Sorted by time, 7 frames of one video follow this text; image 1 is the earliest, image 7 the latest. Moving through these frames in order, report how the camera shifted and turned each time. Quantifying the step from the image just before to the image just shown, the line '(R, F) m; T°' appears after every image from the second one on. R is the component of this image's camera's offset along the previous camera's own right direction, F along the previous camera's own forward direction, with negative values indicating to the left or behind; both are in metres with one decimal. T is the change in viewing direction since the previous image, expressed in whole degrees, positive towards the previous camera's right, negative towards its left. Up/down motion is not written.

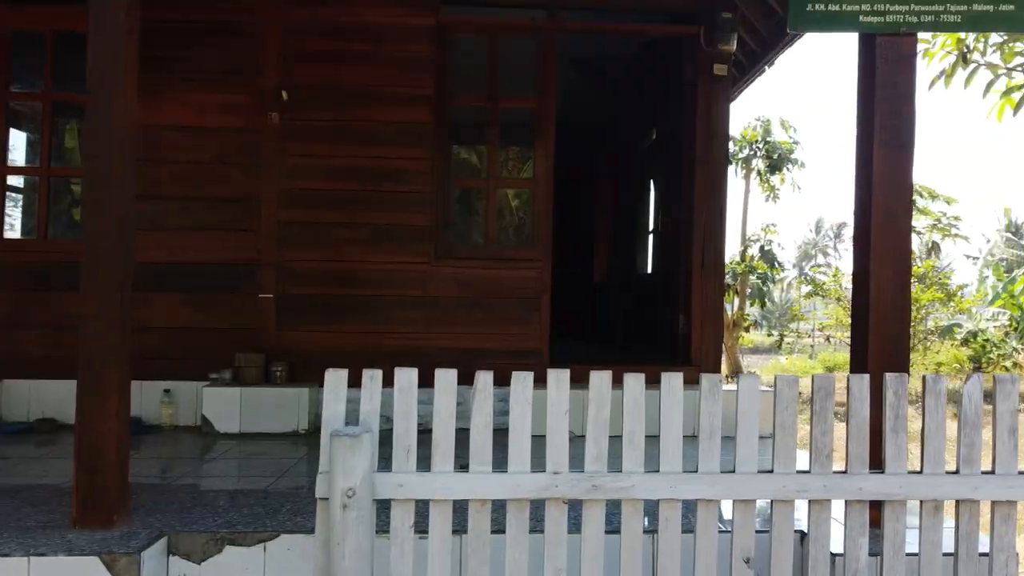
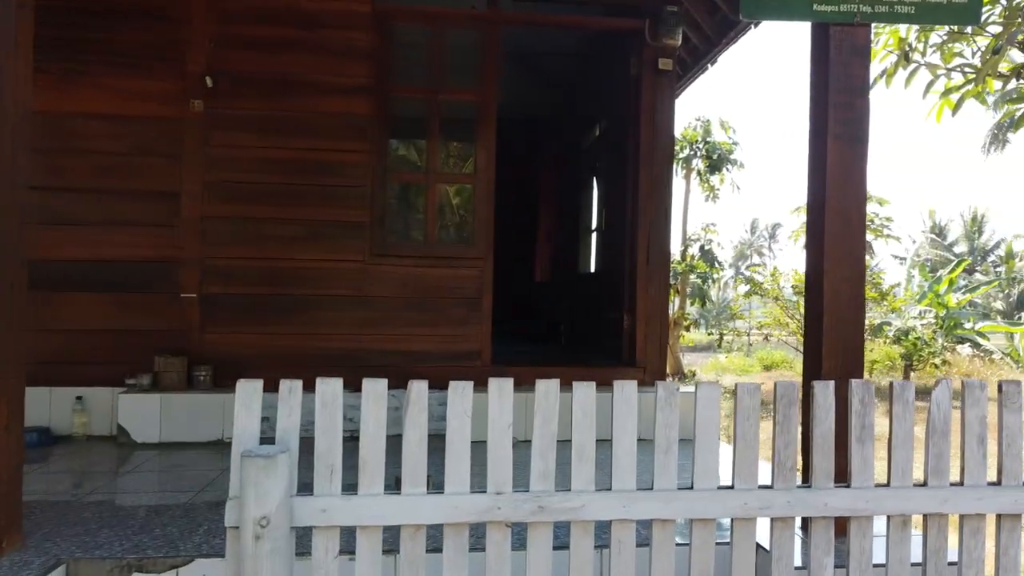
(0.0, +0.2) m; +4°
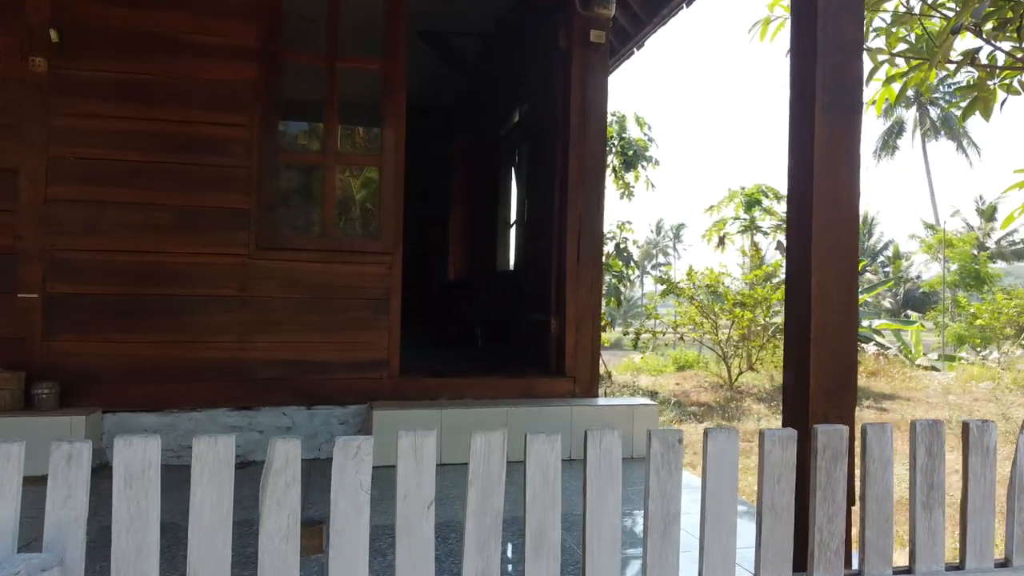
(0.0, +0.5) m; +6°
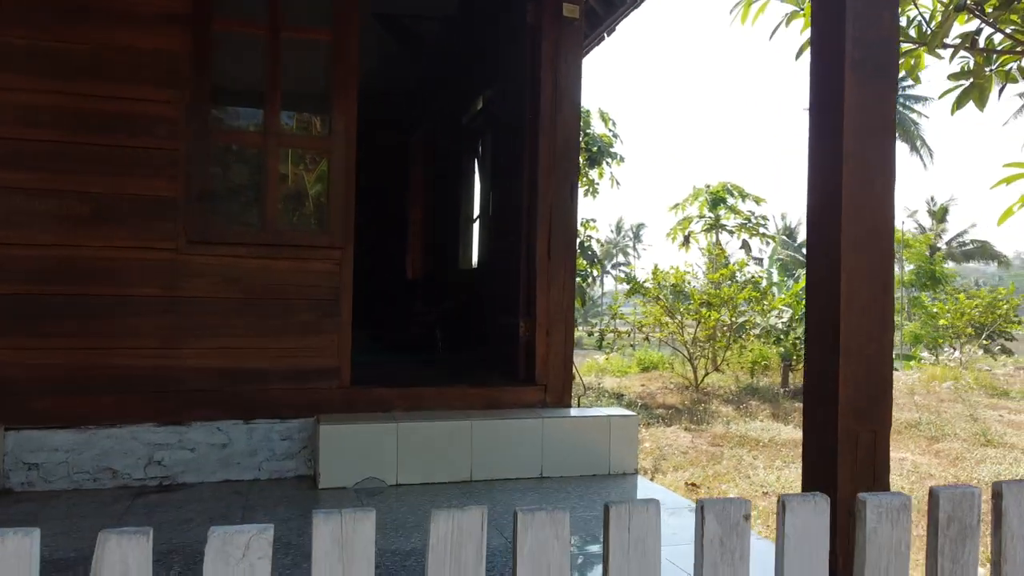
(0.0, +0.3) m; +3°
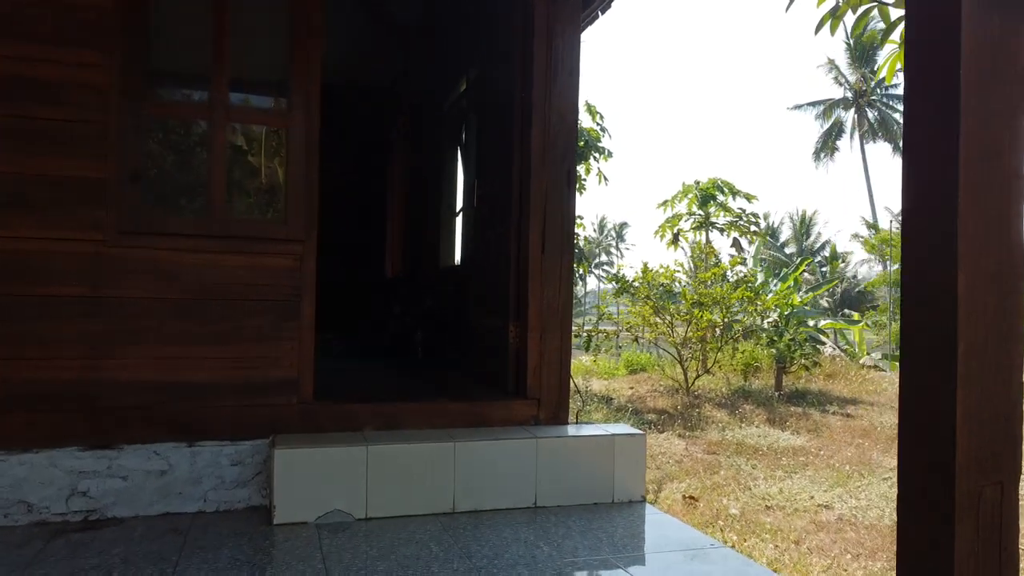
(0.0, +0.4) m; +1°
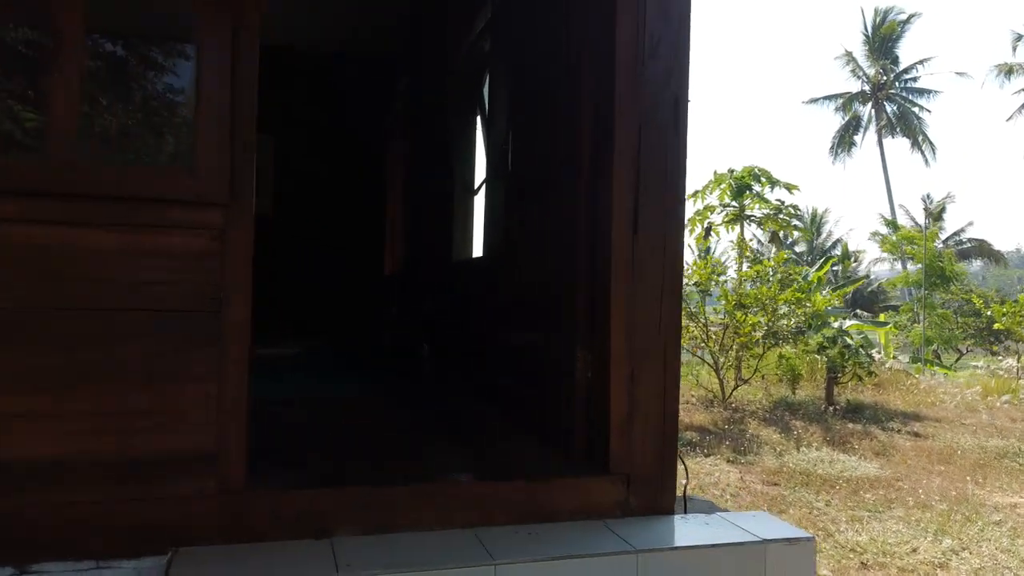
(-0.1, +1.1) m; 0°
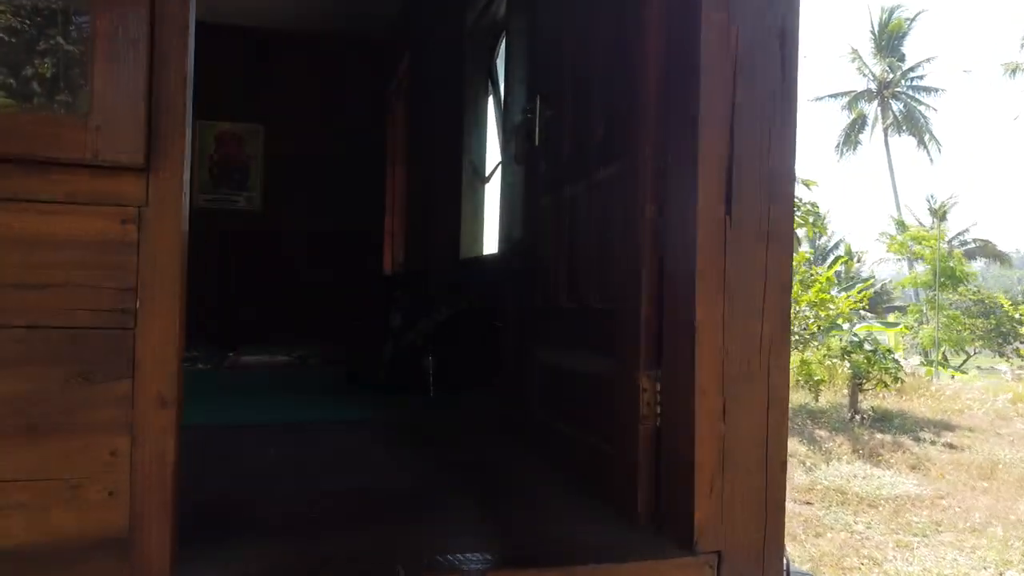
(-0.1, +0.5) m; 0°
